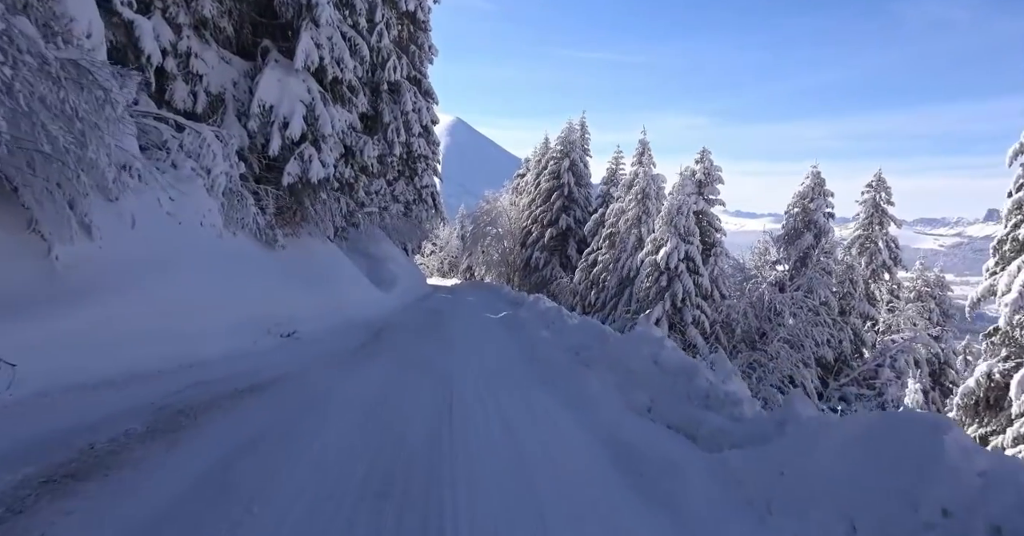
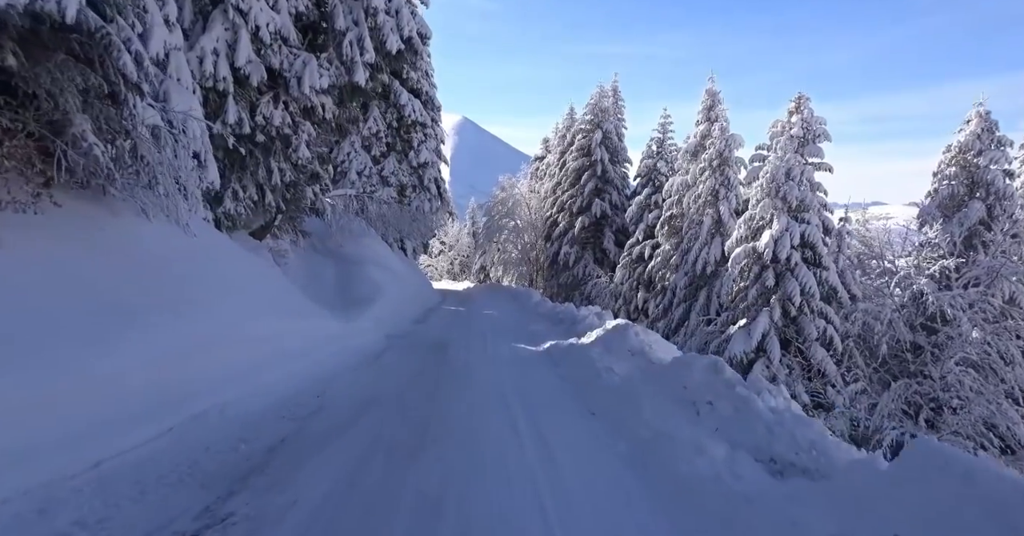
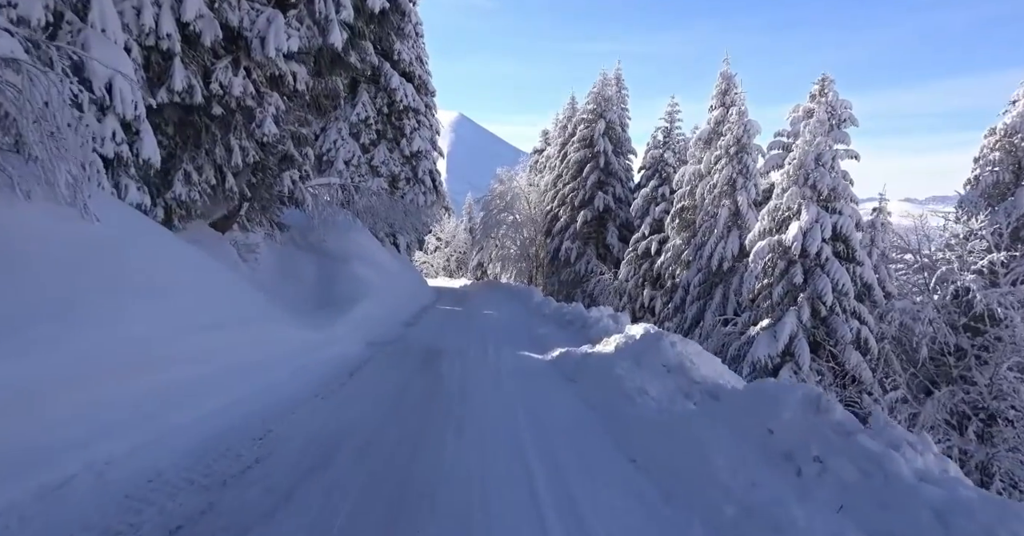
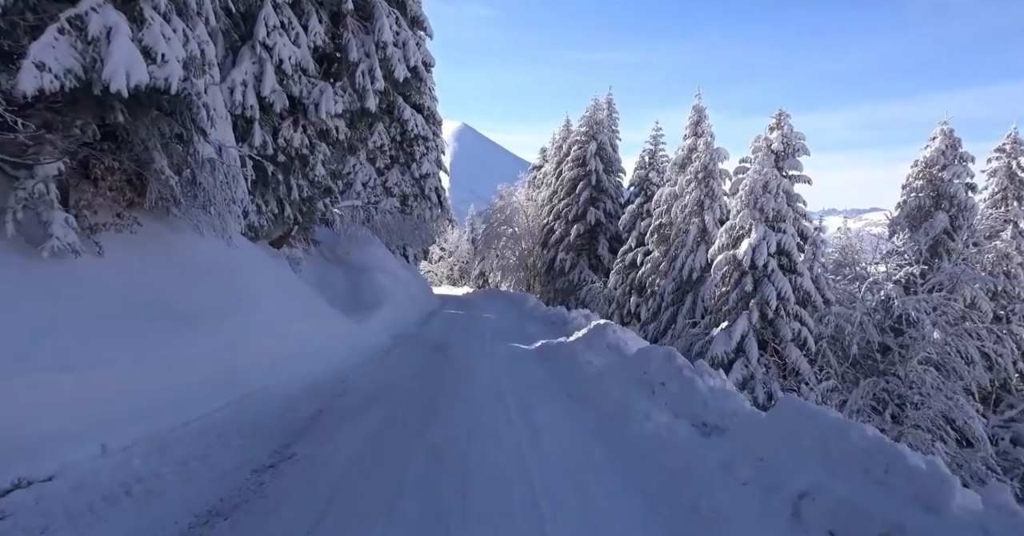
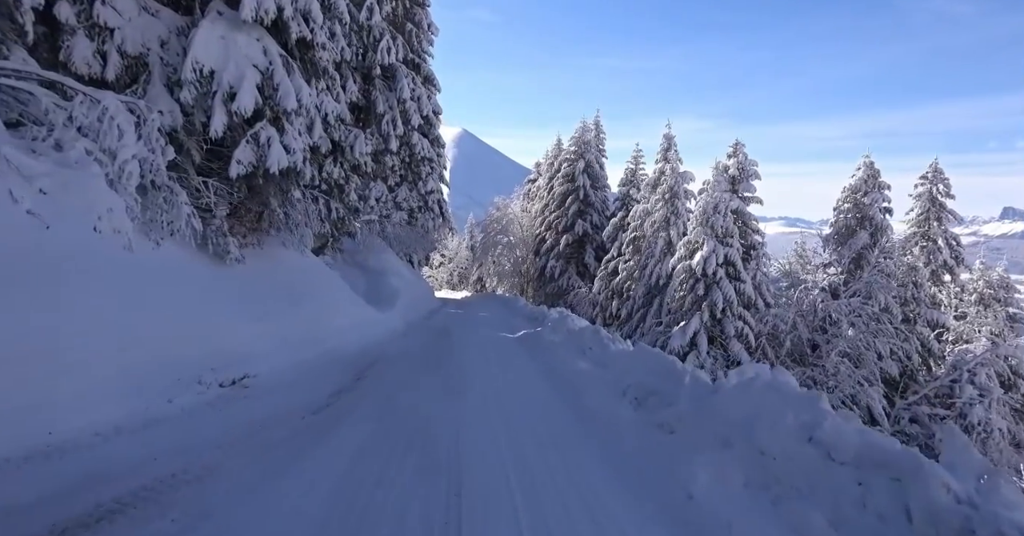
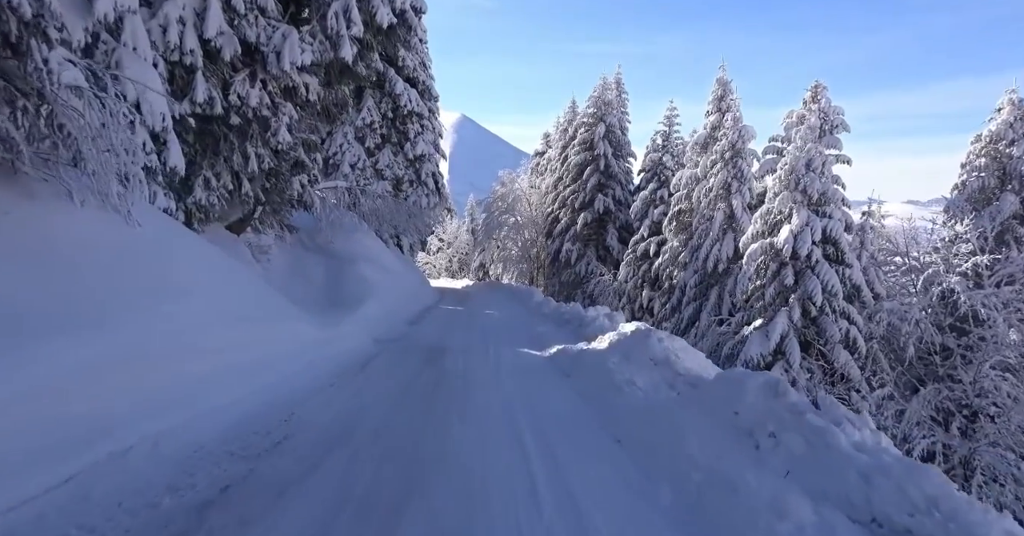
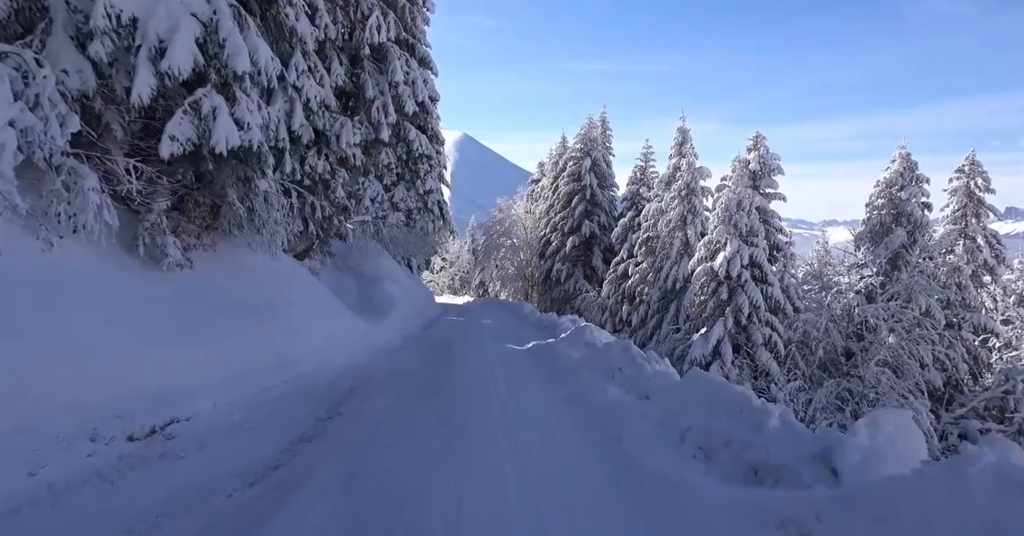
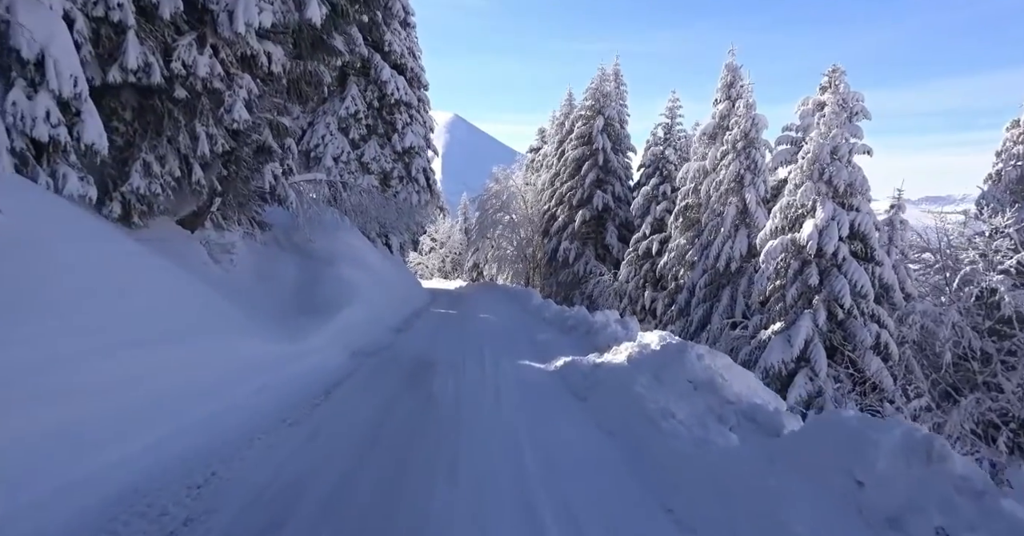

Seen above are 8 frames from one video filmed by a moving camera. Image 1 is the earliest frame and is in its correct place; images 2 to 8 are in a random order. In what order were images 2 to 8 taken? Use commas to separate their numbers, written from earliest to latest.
5, 7, 4, 2, 6, 3, 8
